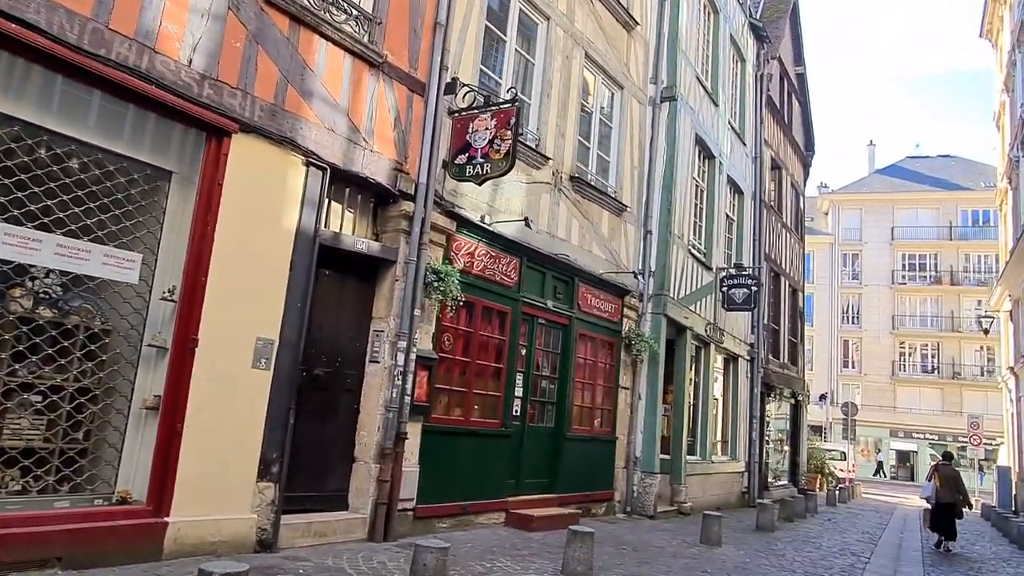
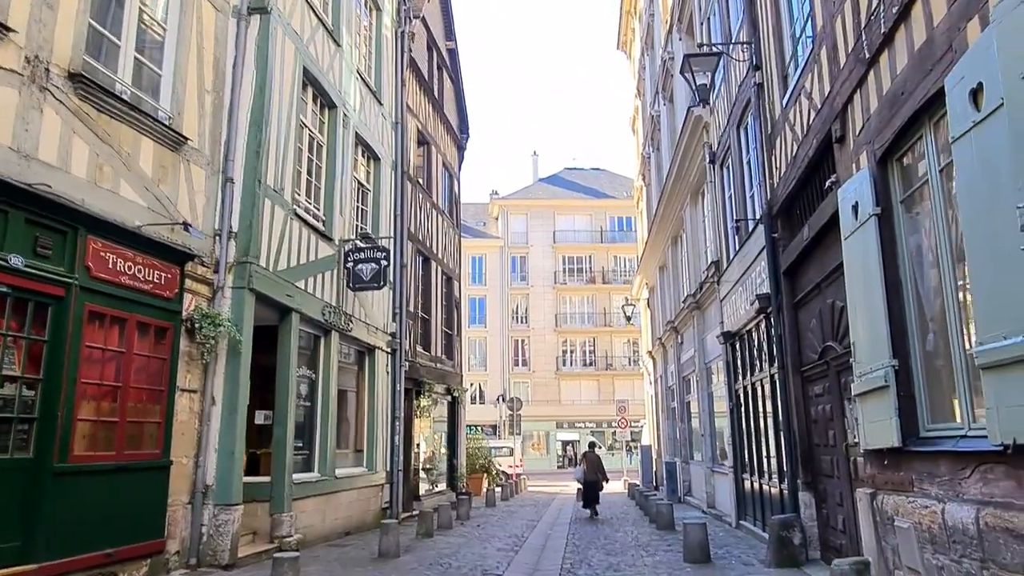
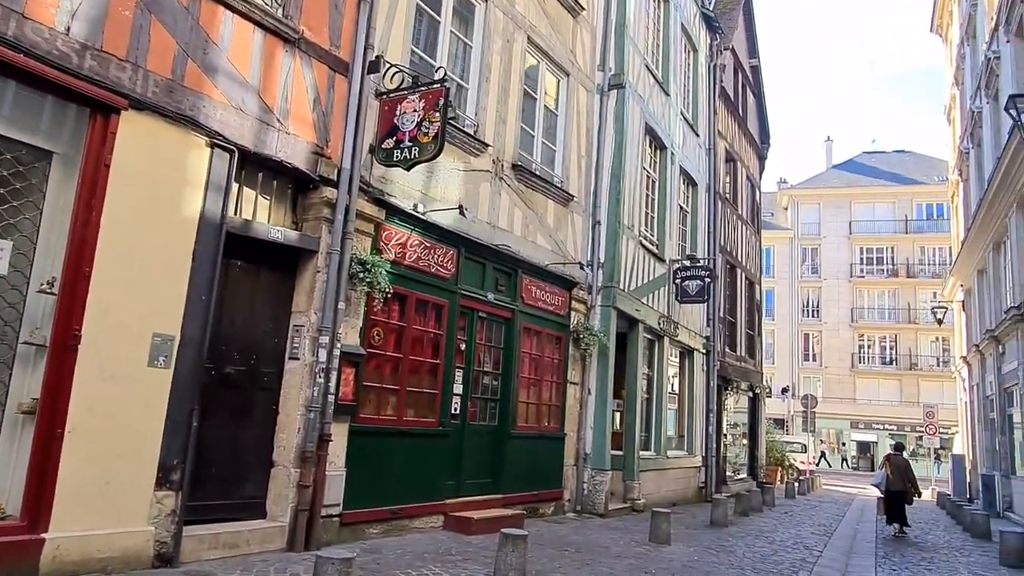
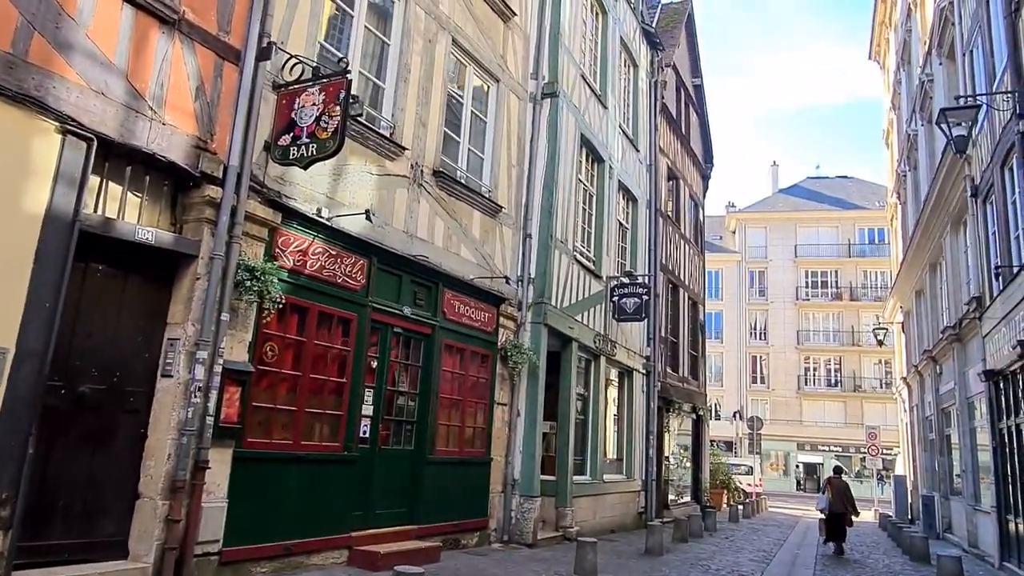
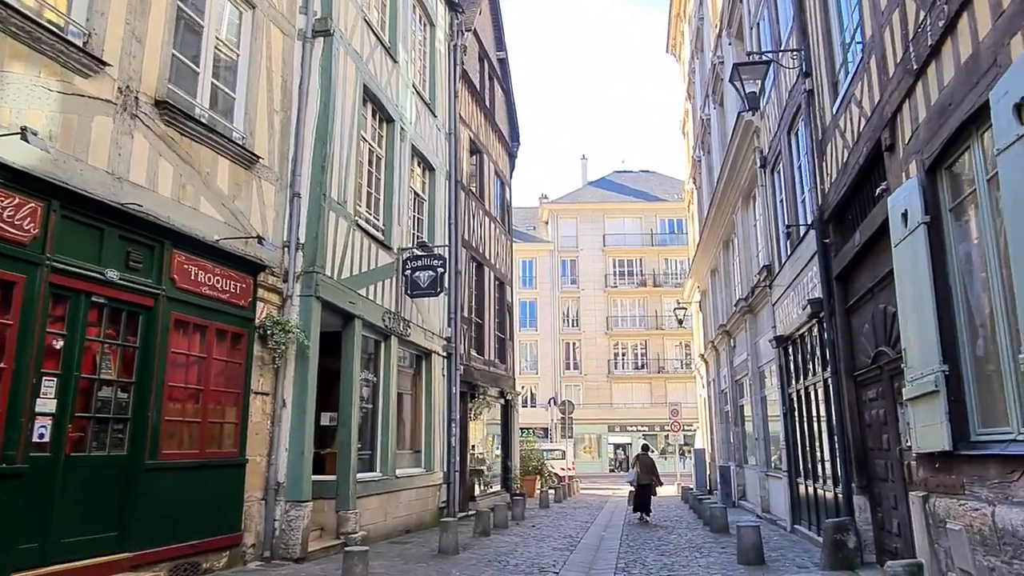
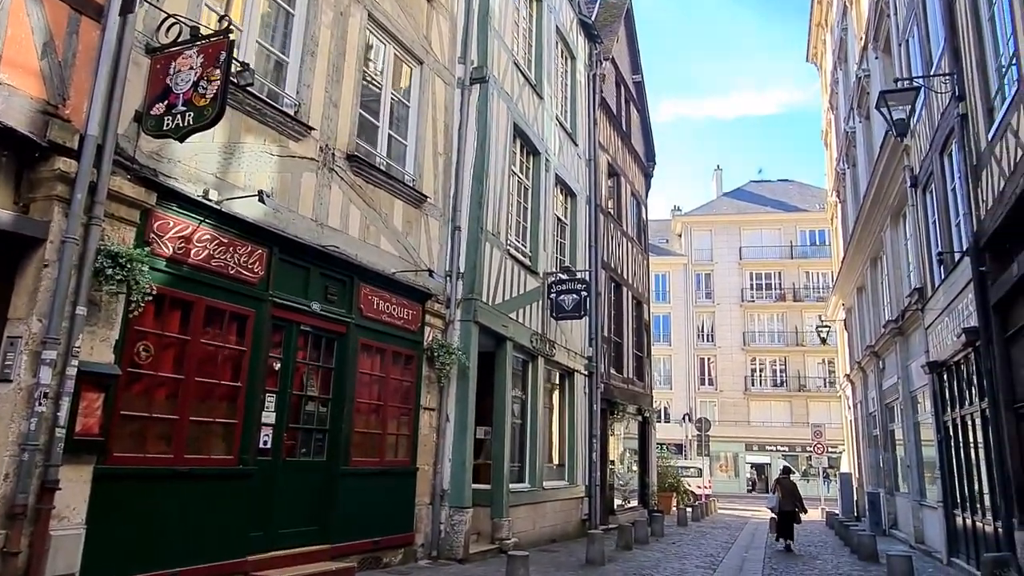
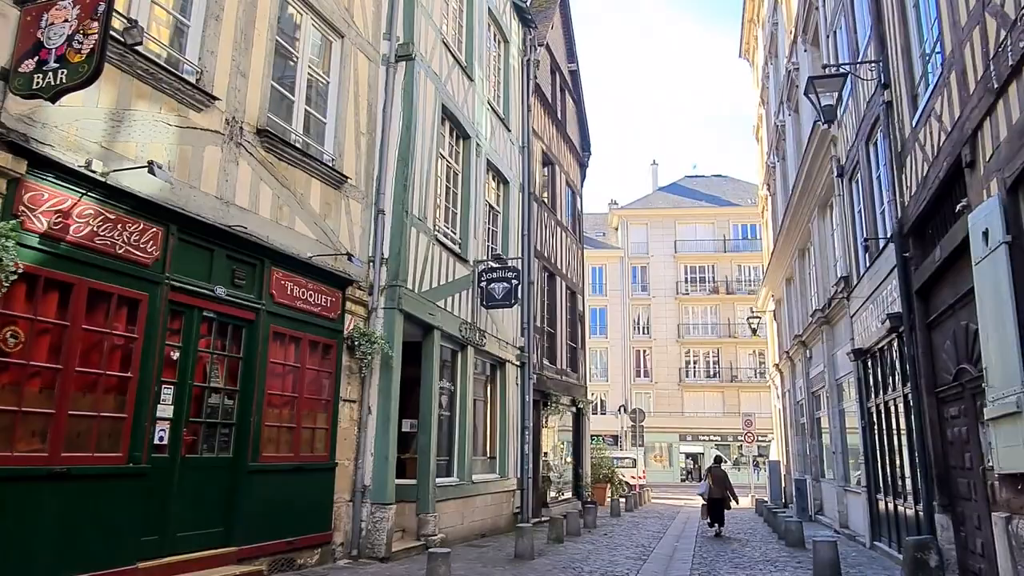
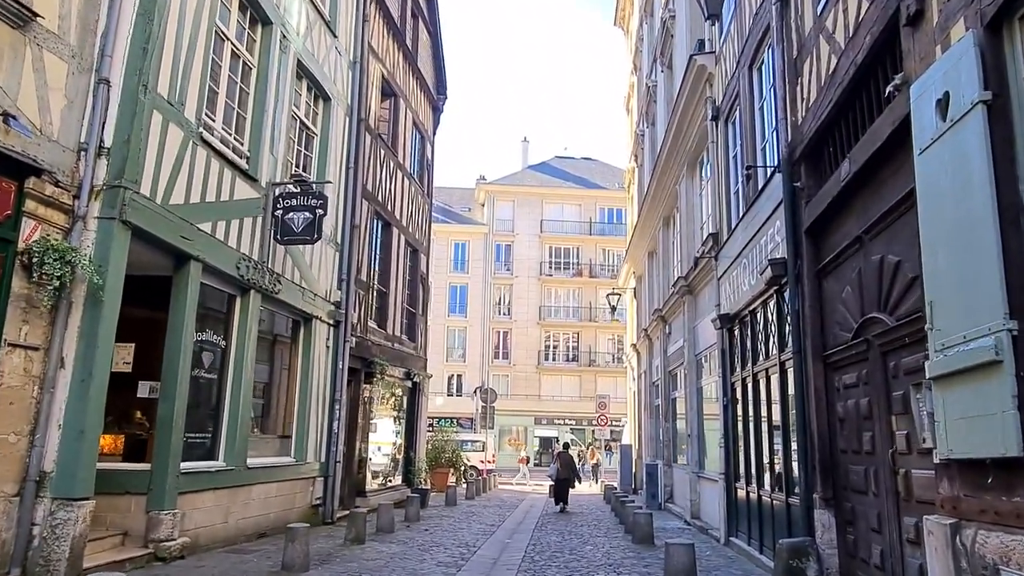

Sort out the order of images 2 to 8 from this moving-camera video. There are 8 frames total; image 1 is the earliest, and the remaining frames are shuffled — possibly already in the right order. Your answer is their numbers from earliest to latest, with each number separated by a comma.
3, 4, 6, 7, 5, 2, 8
